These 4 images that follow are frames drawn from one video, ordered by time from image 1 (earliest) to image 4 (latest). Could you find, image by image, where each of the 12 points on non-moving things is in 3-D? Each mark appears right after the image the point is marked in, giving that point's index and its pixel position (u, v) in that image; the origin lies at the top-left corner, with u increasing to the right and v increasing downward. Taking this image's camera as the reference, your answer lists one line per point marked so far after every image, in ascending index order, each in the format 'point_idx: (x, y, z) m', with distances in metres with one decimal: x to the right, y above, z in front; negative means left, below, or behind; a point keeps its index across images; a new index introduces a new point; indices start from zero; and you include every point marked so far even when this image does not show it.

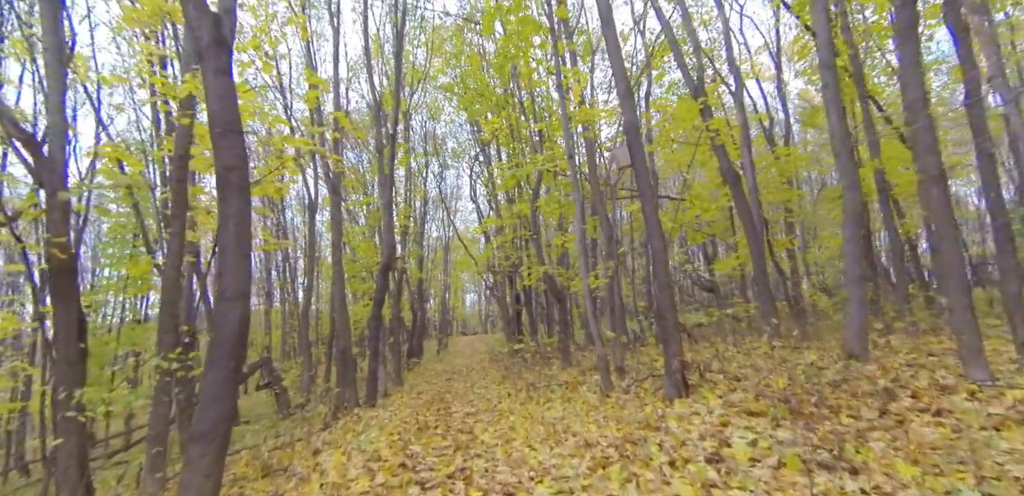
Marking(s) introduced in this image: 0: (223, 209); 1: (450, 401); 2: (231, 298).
0: (-2.0, +0.3, +3.1) m
1: (-1.3, -3.3, +9.6) m
2: (-1.9, -0.3, +3.1) m
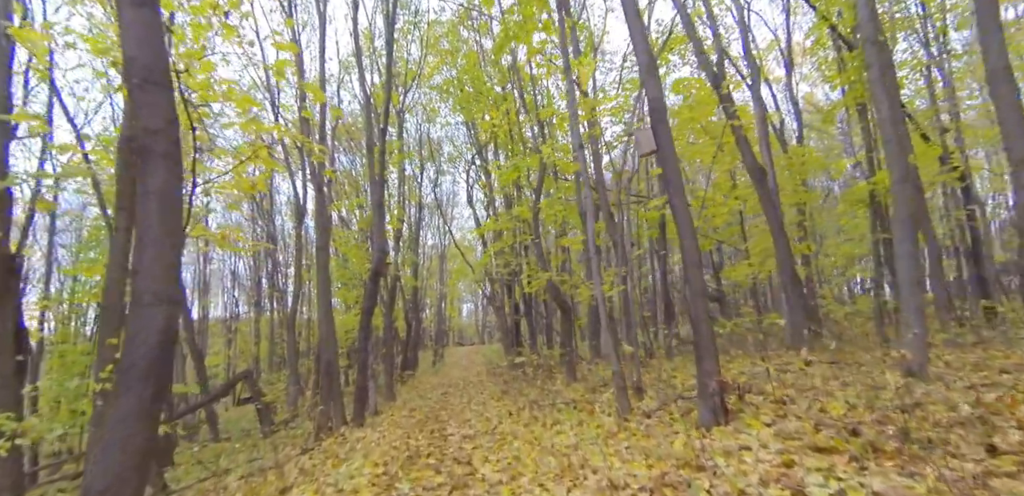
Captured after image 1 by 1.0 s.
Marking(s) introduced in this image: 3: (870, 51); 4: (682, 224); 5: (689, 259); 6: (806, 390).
0: (-1.9, +0.3, +2.4) m
1: (-1.3, -3.4, +8.8) m
2: (-1.9, -0.3, +2.3) m
3: (+4.4, +2.4, +5.6) m
4: (+1.7, +0.2, +4.5) m
5: (+1.7, -0.1, +4.4) m
6: (+3.2, -1.5, +4.9) m
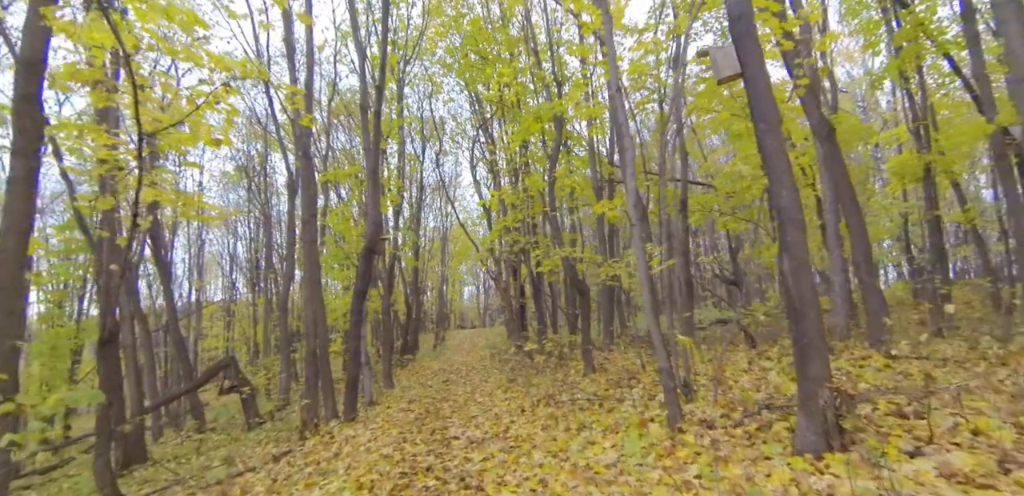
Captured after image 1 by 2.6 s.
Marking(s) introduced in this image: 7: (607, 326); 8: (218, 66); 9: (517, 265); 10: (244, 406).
0: (-1.7, +0.6, +1.2) m
1: (-1.1, -2.9, +7.7) m
2: (-1.6, 0.0, +1.1) m
3: (+4.7, +2.7, +4.3) m
4: (+1.9, +0.6, +3.2) m
5: (+1.9, +0.2, +3.2) m
6: (+3.4, -1.2, +3.7) m
7: (+2.7, -2.2, +12.7) m
8: (-3.1, +1.9, +4.7) m
9: (+0.2, -0.6, +16.6) m
10: (-6.4, -3.8, +10.8) m
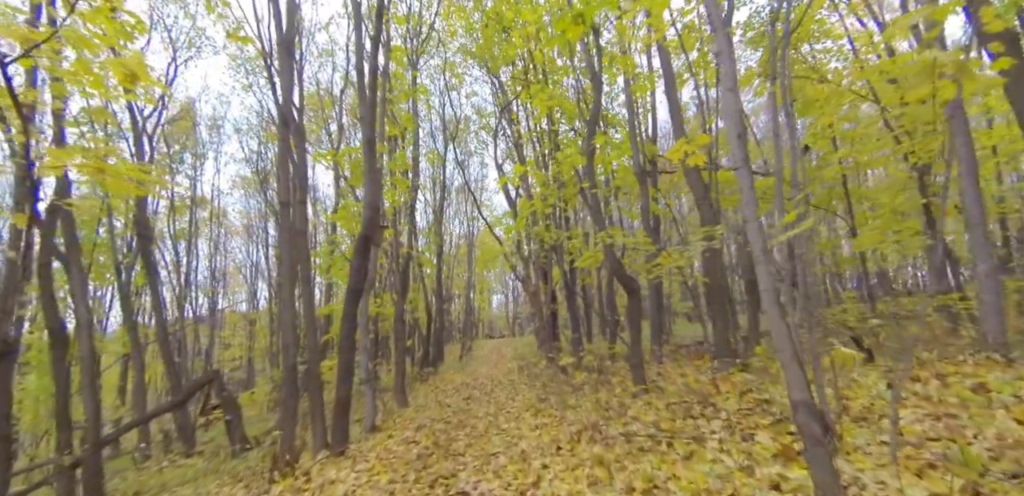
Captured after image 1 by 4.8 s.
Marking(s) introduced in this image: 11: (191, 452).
0: (-1.8, +0.9, -0.5) m
1: (-0.7, -2.7, +5.9) m
2: (-1.7, +0.3, -0.6) m
3: (+4.8, +3.1, +2.3) m
4: (+2.0, +0.9, +1.4) m
5: (+2.0, +0.5, +1.3) m
6: (+3.5, -0.9, +1.7) m
7: (+3.4, -2.0, +10.7) m
8: (-2.9, +2.1, +3.2) m
9: (+1.1, -0.5, +14.7) m
10: (-5.8, -3.7, +9.3) m
11: (-7.2, -4.6, +10.2) m
